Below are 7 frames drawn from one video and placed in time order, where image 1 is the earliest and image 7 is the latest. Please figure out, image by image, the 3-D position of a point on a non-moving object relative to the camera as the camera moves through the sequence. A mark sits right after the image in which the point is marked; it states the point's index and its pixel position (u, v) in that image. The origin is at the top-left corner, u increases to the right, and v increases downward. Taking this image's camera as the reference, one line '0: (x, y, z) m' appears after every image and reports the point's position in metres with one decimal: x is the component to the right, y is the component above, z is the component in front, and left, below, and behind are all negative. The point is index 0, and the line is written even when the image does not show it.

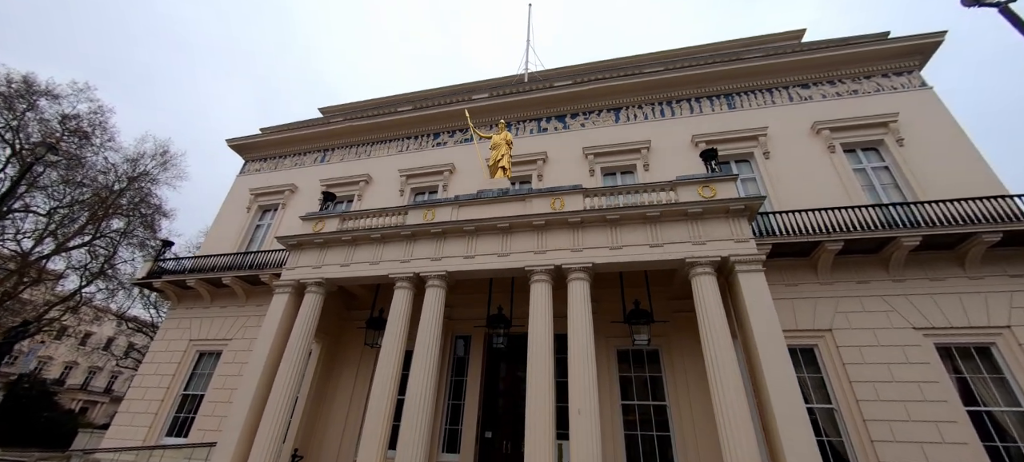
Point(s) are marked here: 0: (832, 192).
0: (+8.9, +1.1, +10.7) m
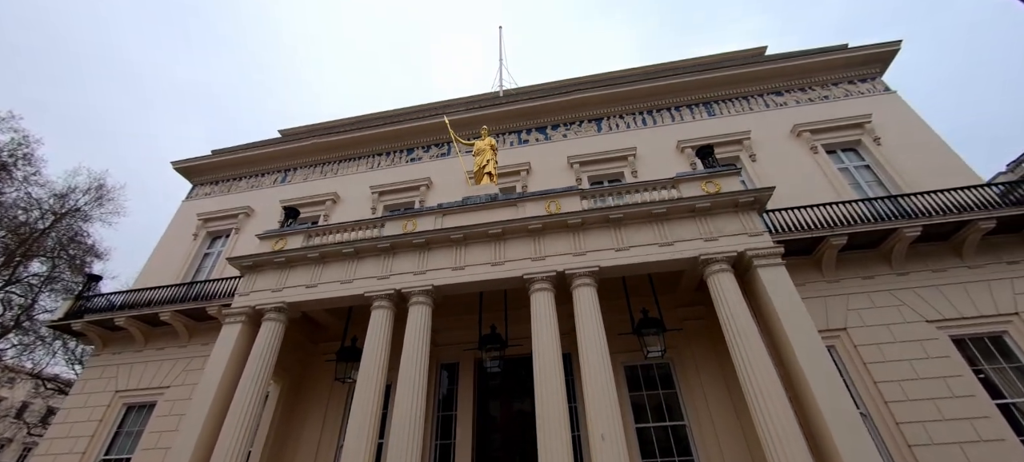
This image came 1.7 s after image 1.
0: (+8.5, +1.1, +10.6) m
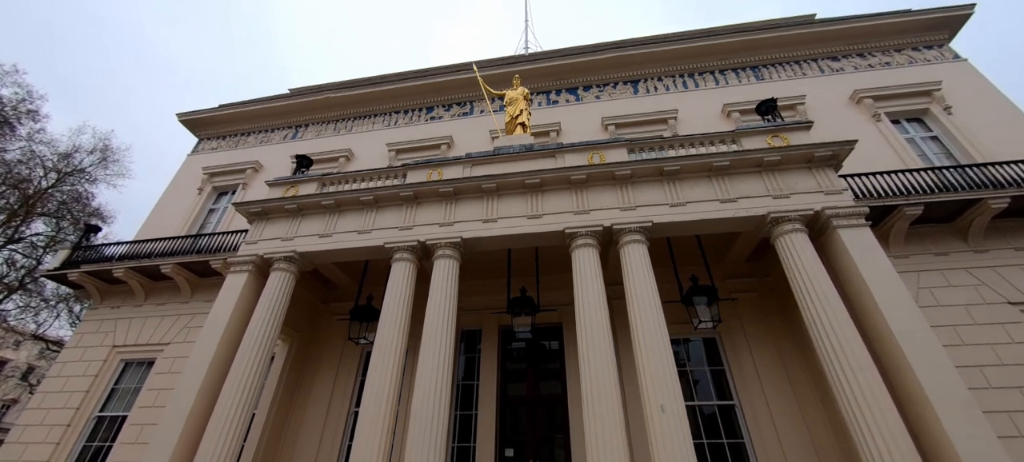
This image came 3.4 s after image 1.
0: (+9.3, +1.8, +9.6) m
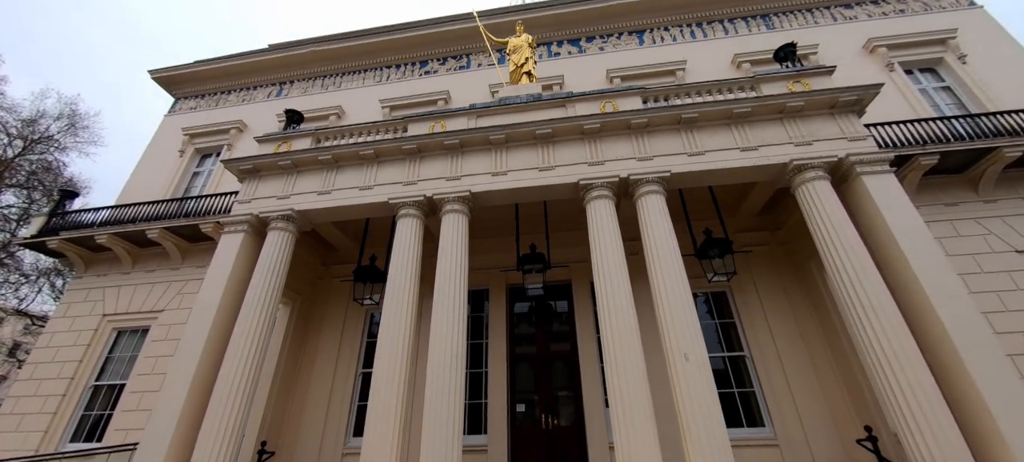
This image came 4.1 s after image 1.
0: (+9.4, +2.9, +9.4) m
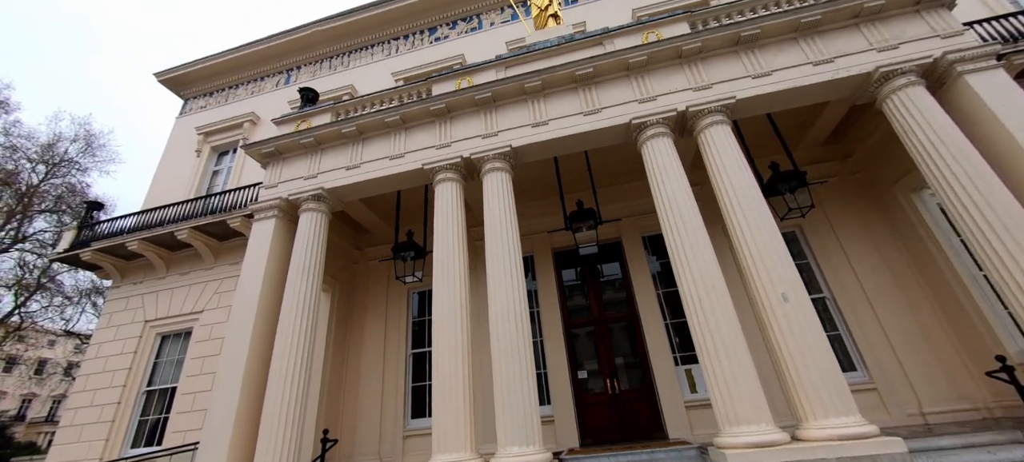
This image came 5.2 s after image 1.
0: (+9.9, +4.7, +8.3) m
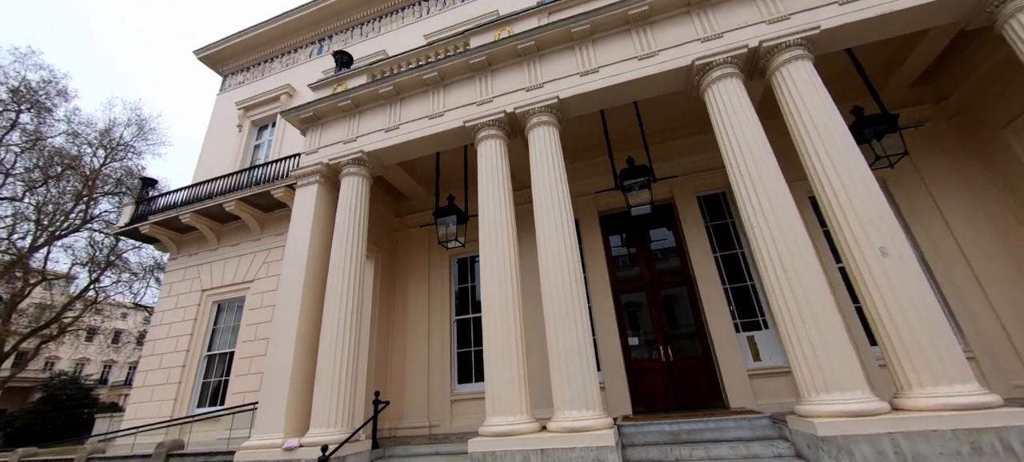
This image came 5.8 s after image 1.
0: (+10.7, +5.6, +6.9) m
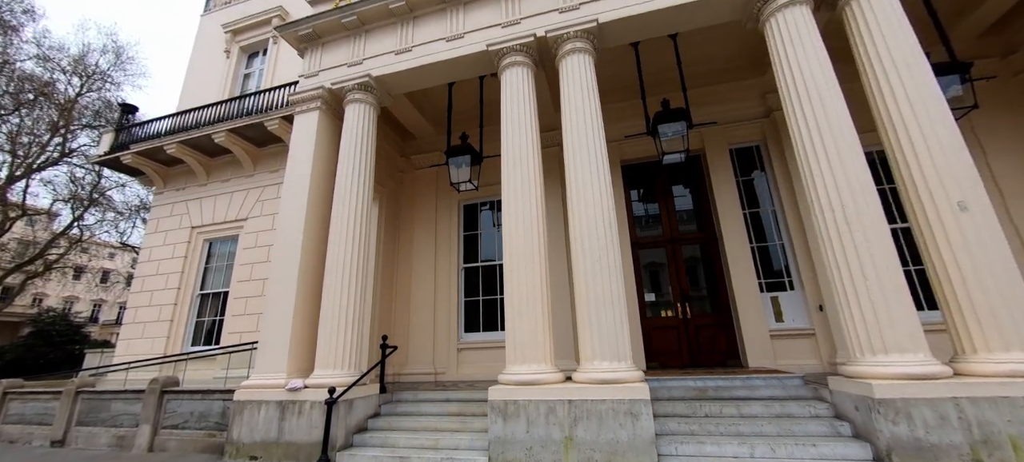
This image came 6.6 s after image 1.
0: (+11.2, +6.0, +6.1) m
